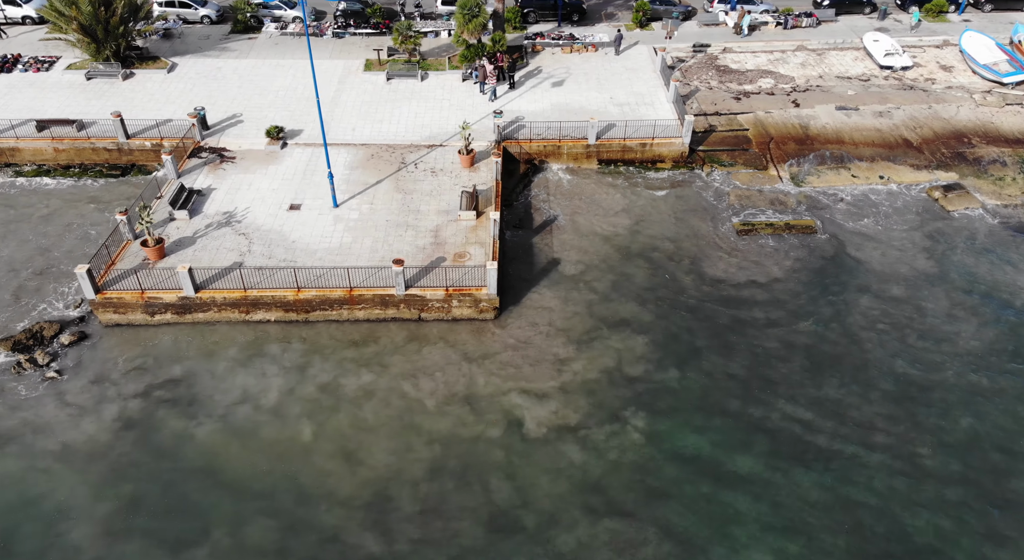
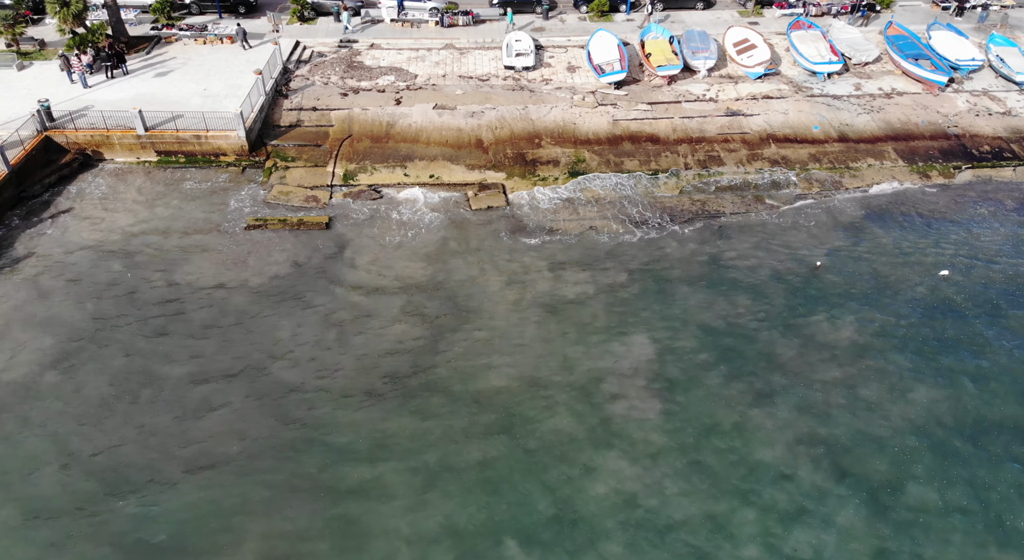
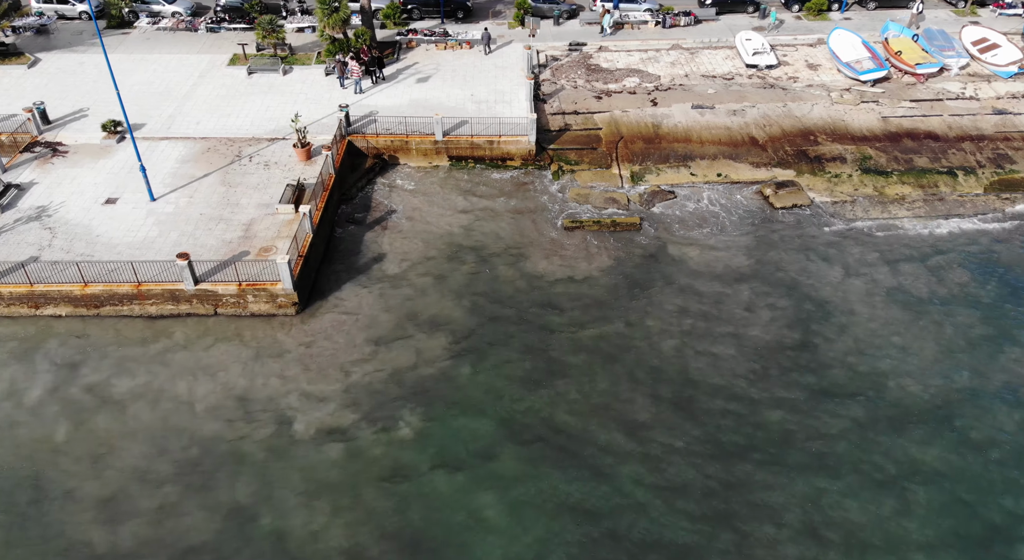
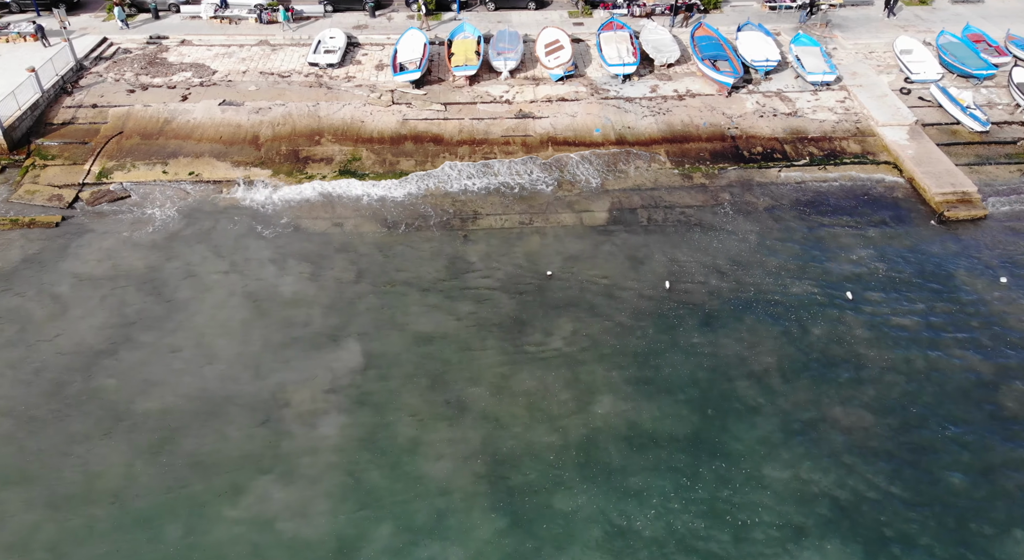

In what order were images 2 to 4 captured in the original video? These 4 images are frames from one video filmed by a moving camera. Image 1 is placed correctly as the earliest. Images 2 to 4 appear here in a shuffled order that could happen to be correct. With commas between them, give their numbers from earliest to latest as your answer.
3, 2, 4
